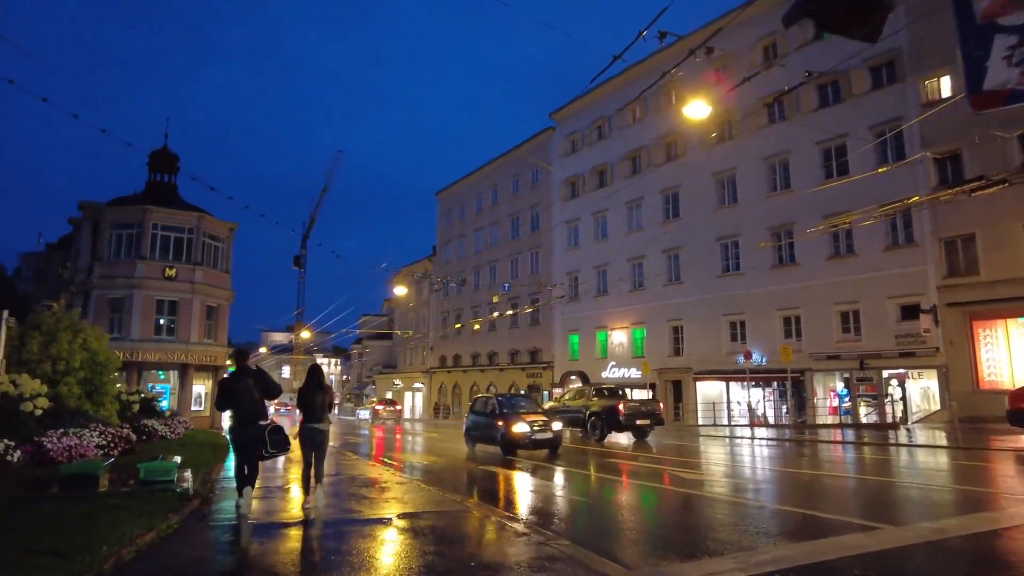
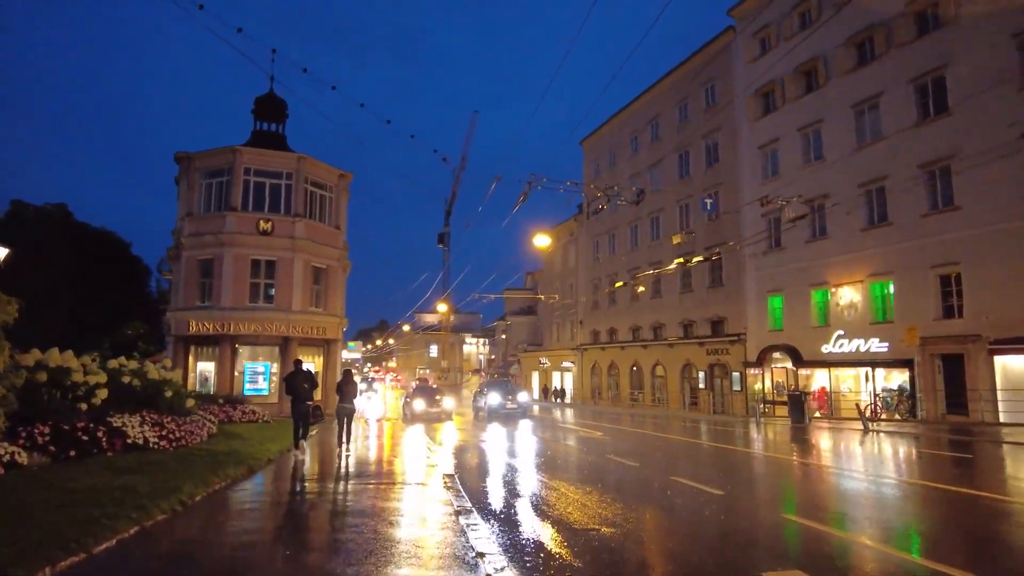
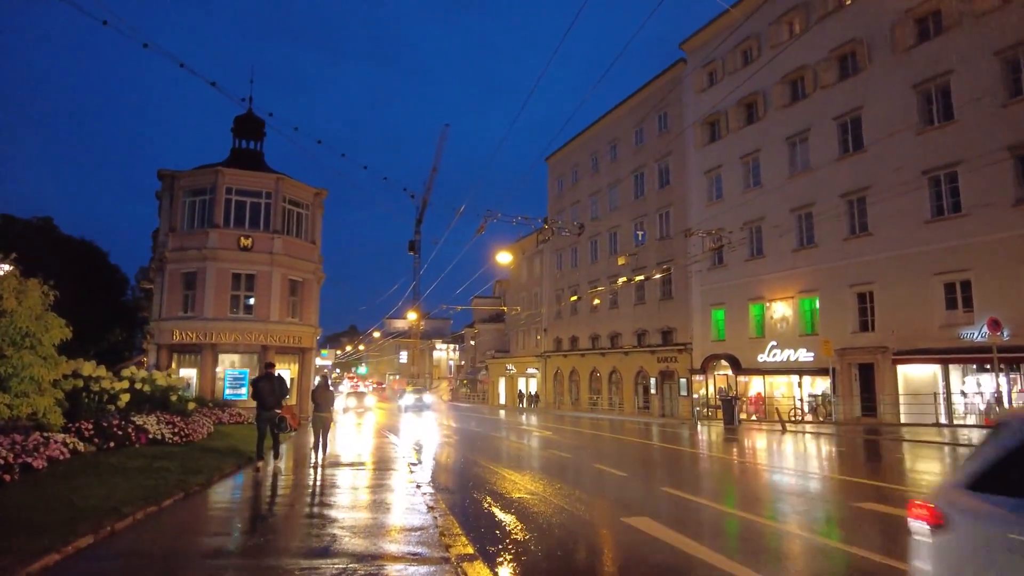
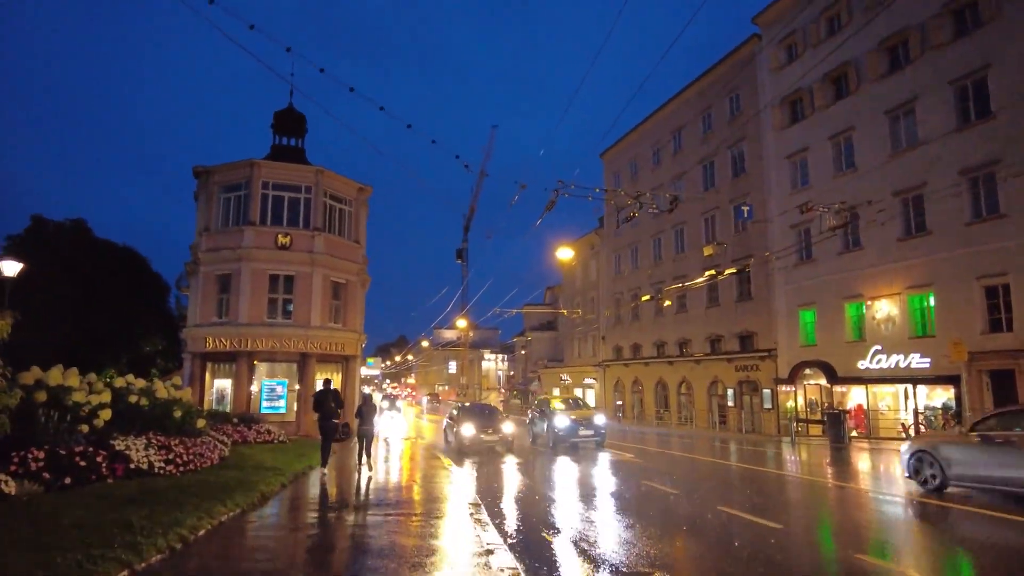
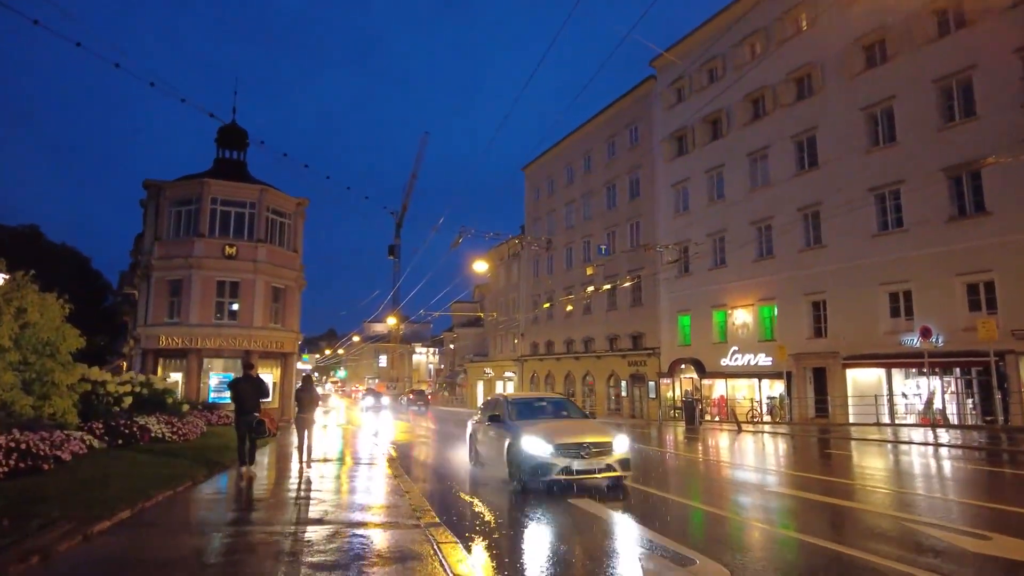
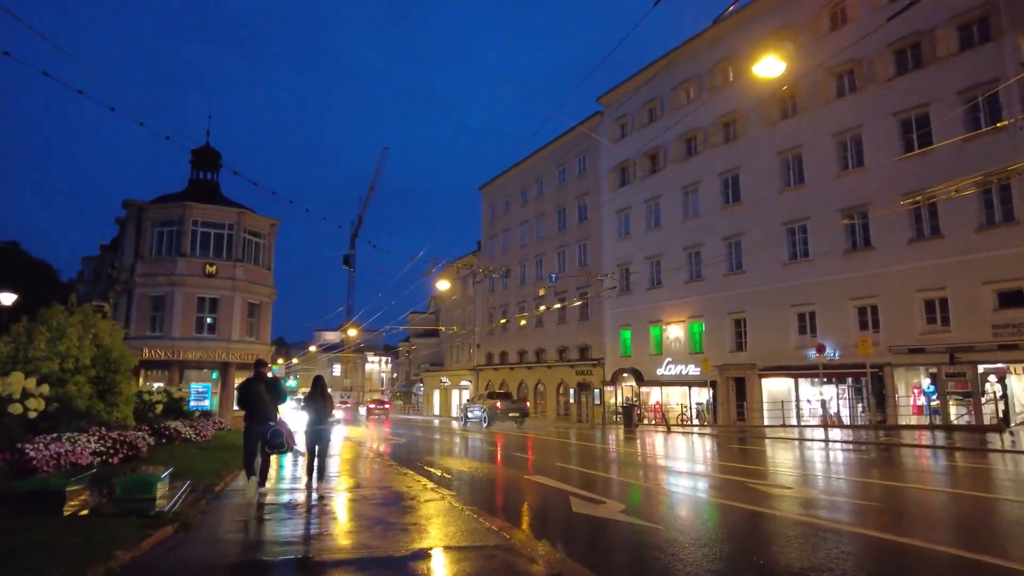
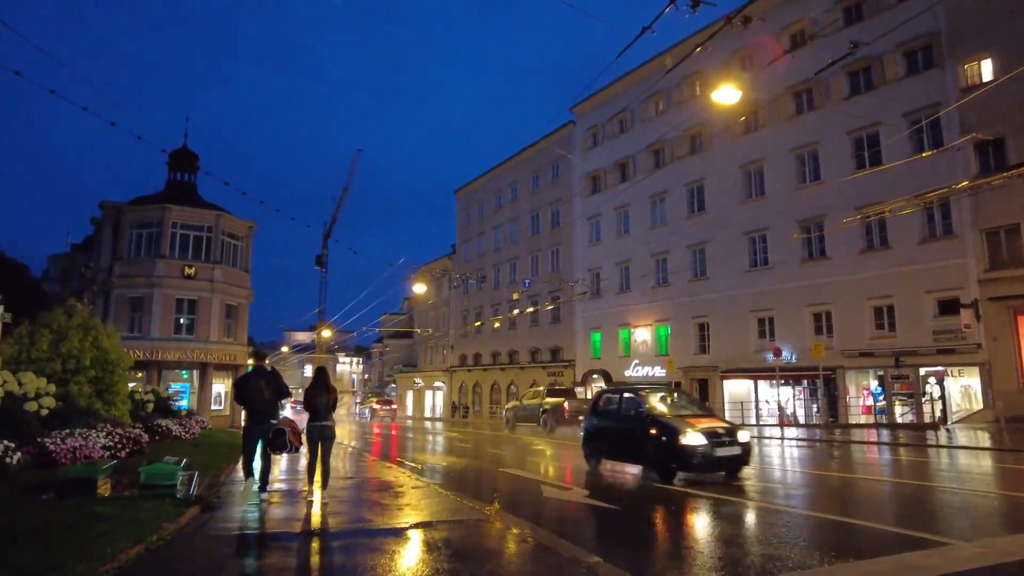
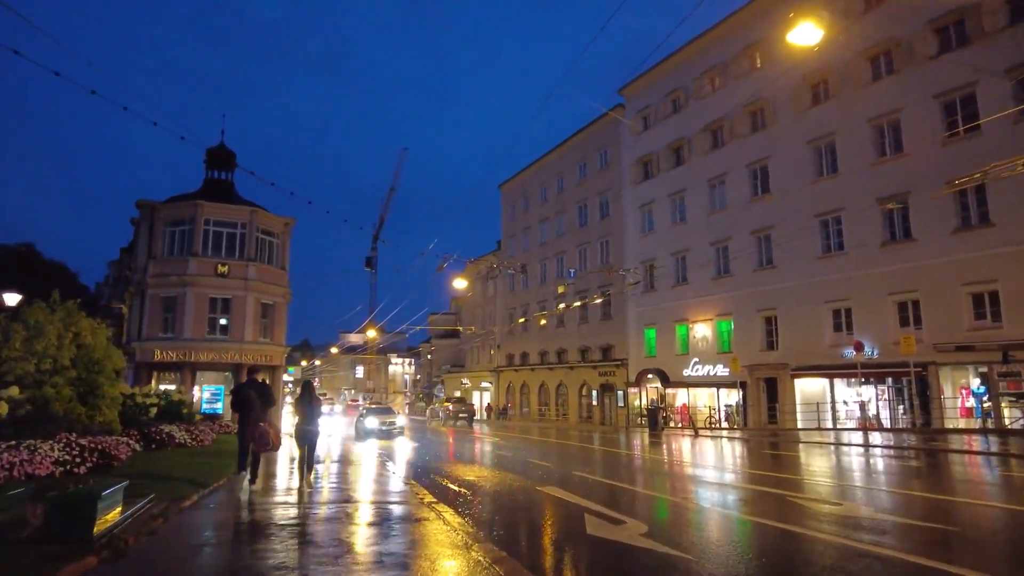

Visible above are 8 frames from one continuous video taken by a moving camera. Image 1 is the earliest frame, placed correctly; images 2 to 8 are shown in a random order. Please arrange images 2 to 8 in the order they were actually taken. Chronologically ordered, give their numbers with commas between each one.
7, 6, 8, 5, 3, 2, 4
